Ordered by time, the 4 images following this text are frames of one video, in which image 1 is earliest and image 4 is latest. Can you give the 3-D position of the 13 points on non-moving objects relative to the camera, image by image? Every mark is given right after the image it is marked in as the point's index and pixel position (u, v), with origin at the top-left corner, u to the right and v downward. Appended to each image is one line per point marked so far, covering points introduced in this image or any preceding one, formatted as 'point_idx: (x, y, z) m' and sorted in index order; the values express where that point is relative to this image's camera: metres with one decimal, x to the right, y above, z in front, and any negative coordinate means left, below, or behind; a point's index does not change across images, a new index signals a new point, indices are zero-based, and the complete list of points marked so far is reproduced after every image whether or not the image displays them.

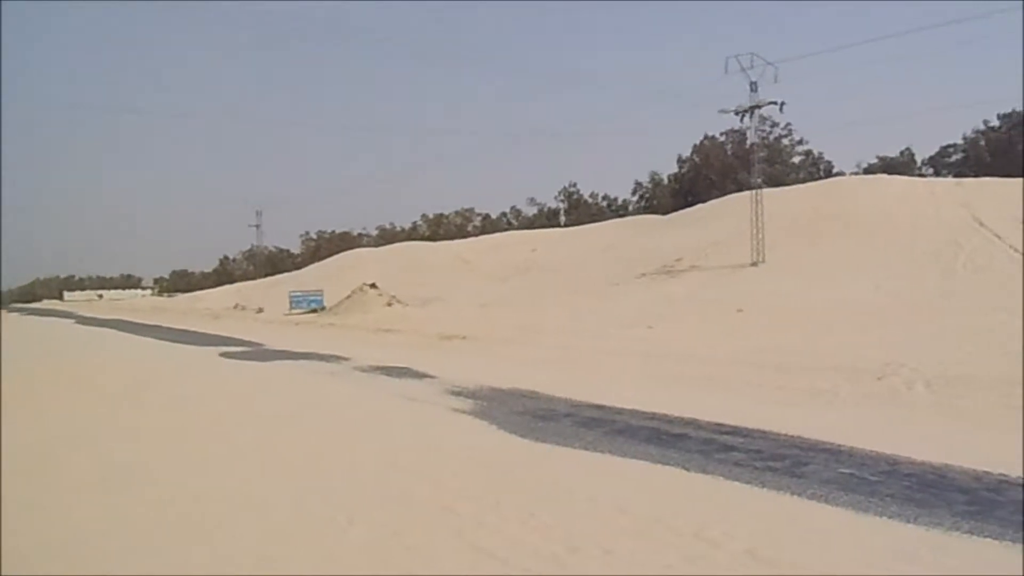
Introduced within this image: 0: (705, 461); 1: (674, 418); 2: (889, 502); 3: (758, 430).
0: (+2.1, -2.1, +10.7) m
1: (+1.3, -2.0, +12.0) m
2: (+4.1, -2.2, +9.2) m
3: (+3.0, -1.9, +11.7) m
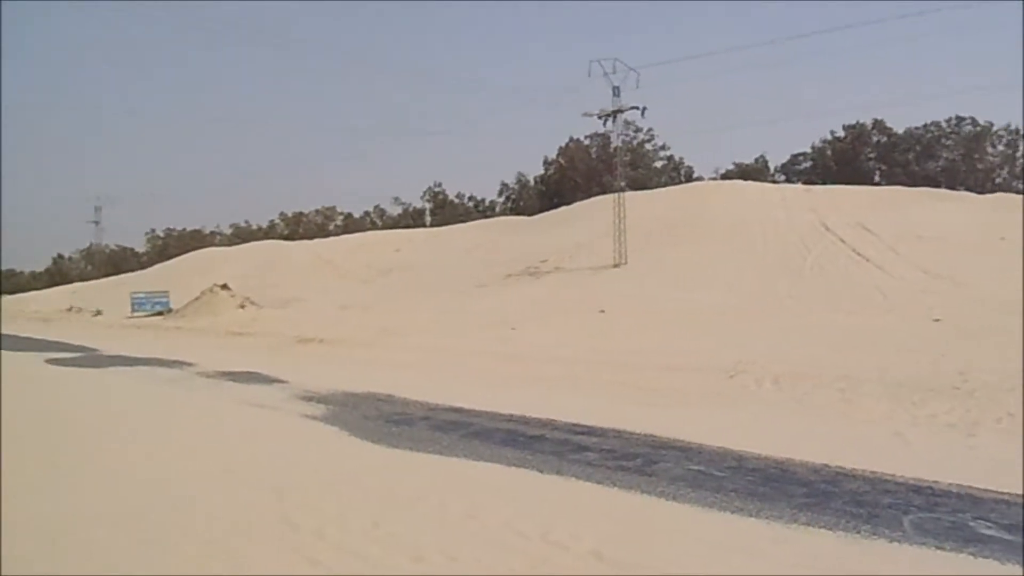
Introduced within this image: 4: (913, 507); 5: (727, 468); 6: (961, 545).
0: (+0.3, -2.1, +10.6) m
1: (-0.6, -2.0, +11.8) m
2: (+2.4, -2.2, +9.4) m
3: (+1.0, -1.9, +11.7) m
4: (+4.1, -2.2, +8.7) m
5: (+2.5, -2.1, +10.2) m
6: (+4.0, -2.3, +7.6) m
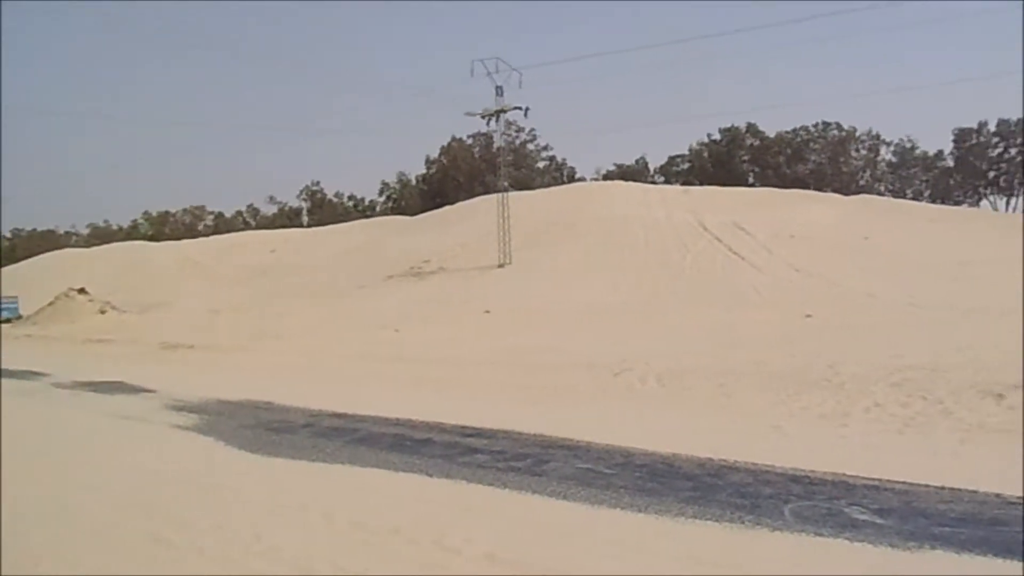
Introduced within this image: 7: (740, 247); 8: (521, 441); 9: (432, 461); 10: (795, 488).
0: (-1.0, -2.1, +10.3) m
1: (-2.1, -2.0, +11.4) m
2: (+1.2, -2.2, +9.4) m
3: (-0.5, -1.9, +11.5) m
4: (+3.0, -2.2, +9.0) m
5: (+1.2, -2.1, +10.2) m
6: (+3.0, -2.2, +7.9) m
7: (+5.0, +0.9, +18.9) m
8: (+0.2, -2.0, +11.1) m
9: (-1.0, -2.1, +10.4) m
10: (+3.0, -2.1, +9.2) m
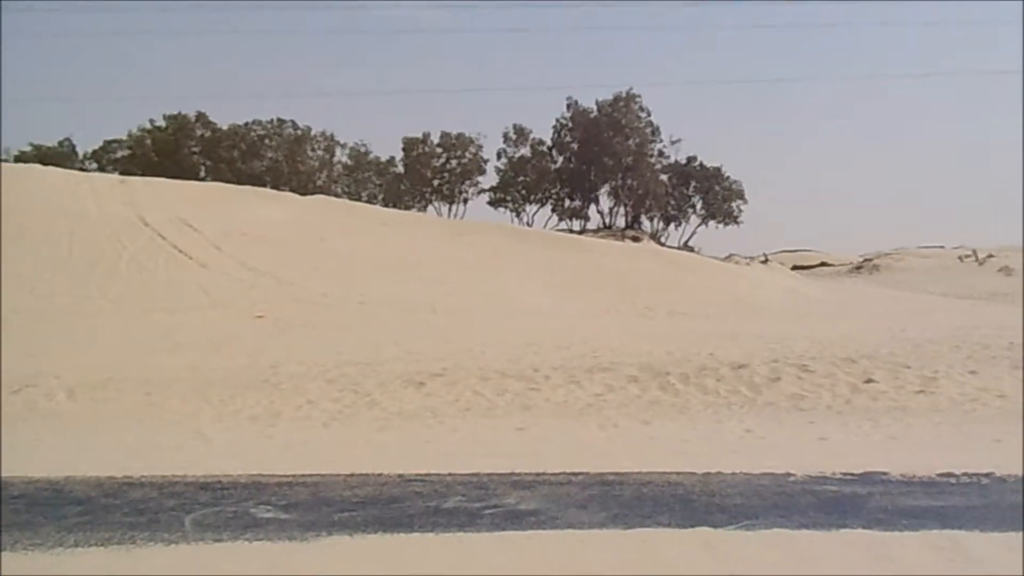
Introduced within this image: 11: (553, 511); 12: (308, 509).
0: (-7.0, -2.1, +7.3) m
1: (-8.5, -2.0, +7.6) m
2: (-4.6, -2.1, +7.7) m
3: (-7.1, -1.9, +8.6) m
4: (-2.9, -2.1, +8.3) m
5: (-5.0, -2.0, +8.4) m
6: (-2.2, -2.1, +7.4) m
7: (-6.4, +0.8, +17.9) m
8: (-6.4, -1.9, +8.6) m
9: (-7.0, -2.1, +7.4) m
10: (-2.9, -2.0, +8.5) m
11: (+0.3, -1.8, +6.8) m
12: (-1.7, -1.9, +7.5) m
